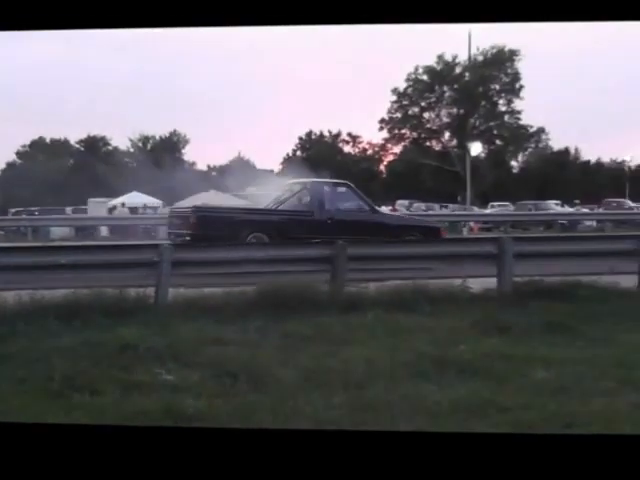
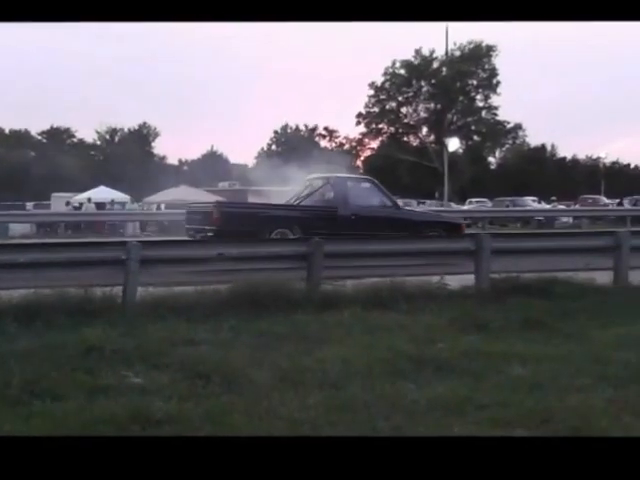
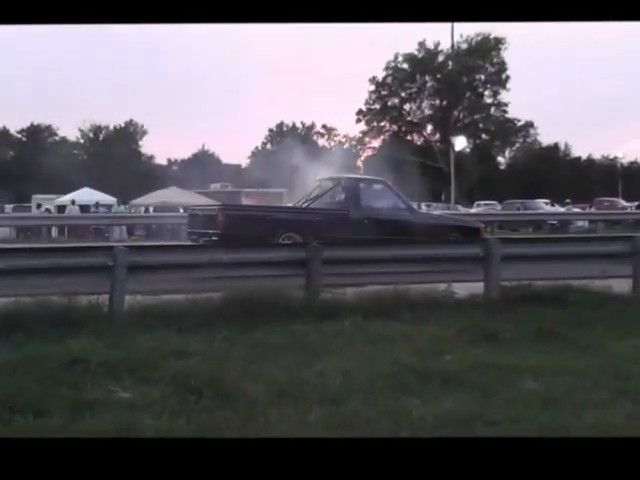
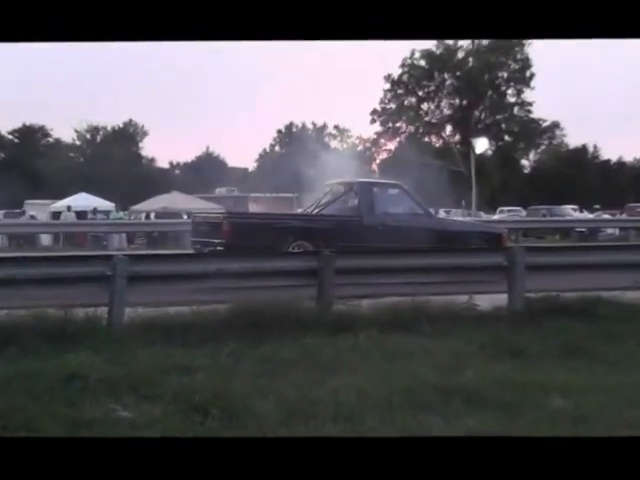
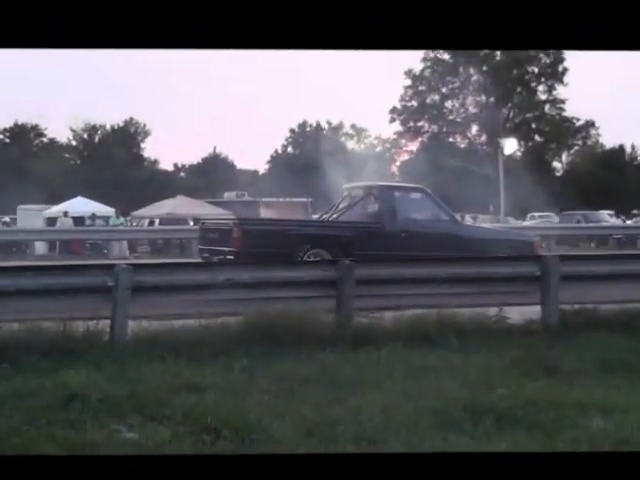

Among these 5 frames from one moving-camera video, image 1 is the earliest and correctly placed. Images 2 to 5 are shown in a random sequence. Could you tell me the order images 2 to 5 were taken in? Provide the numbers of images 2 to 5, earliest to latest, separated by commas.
2, 3, 4, 5
